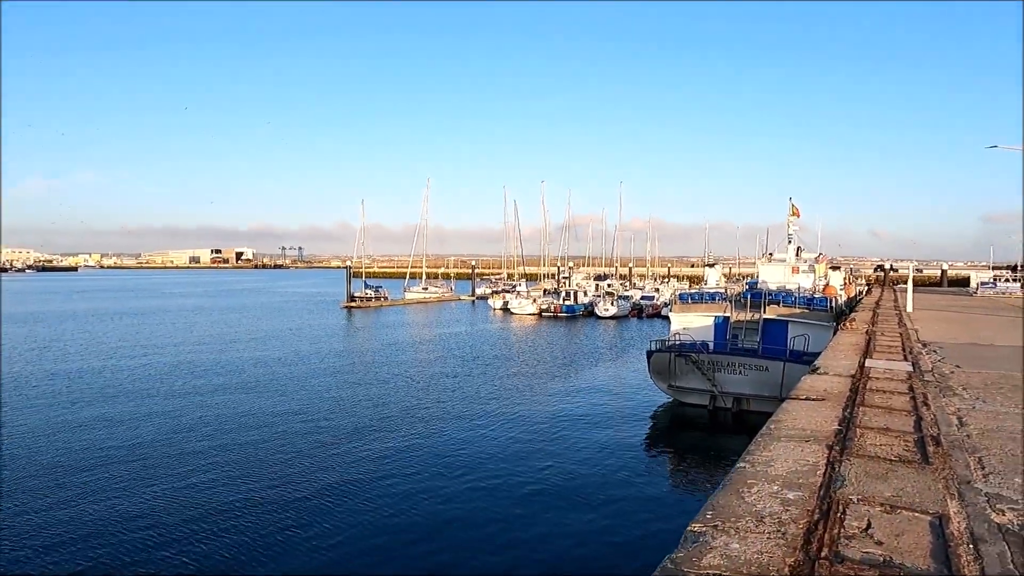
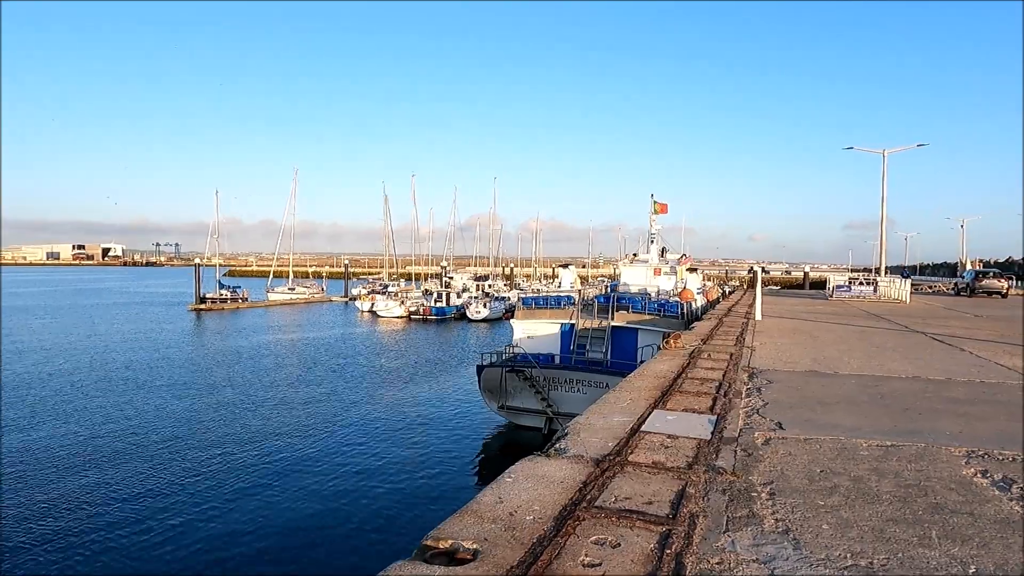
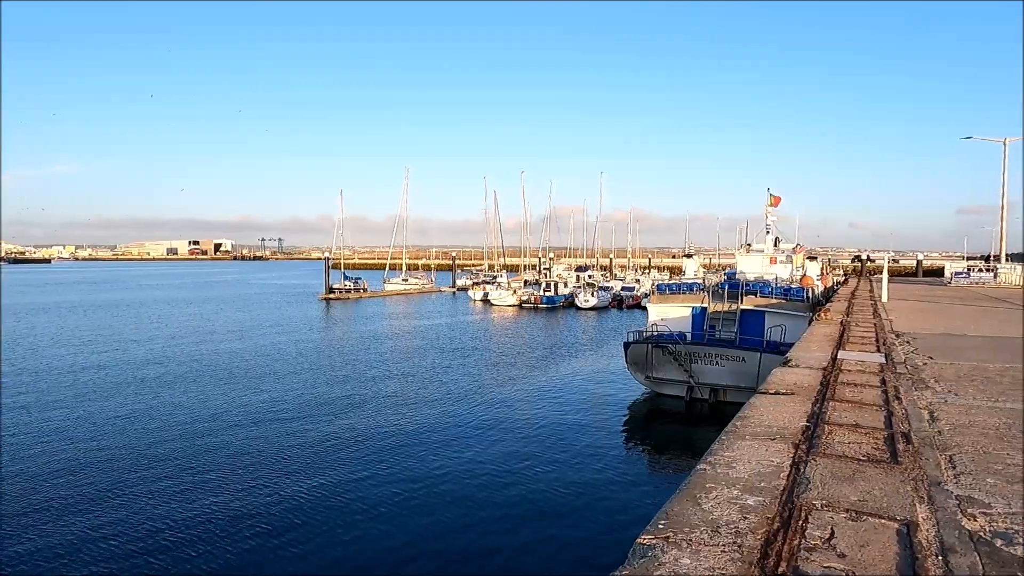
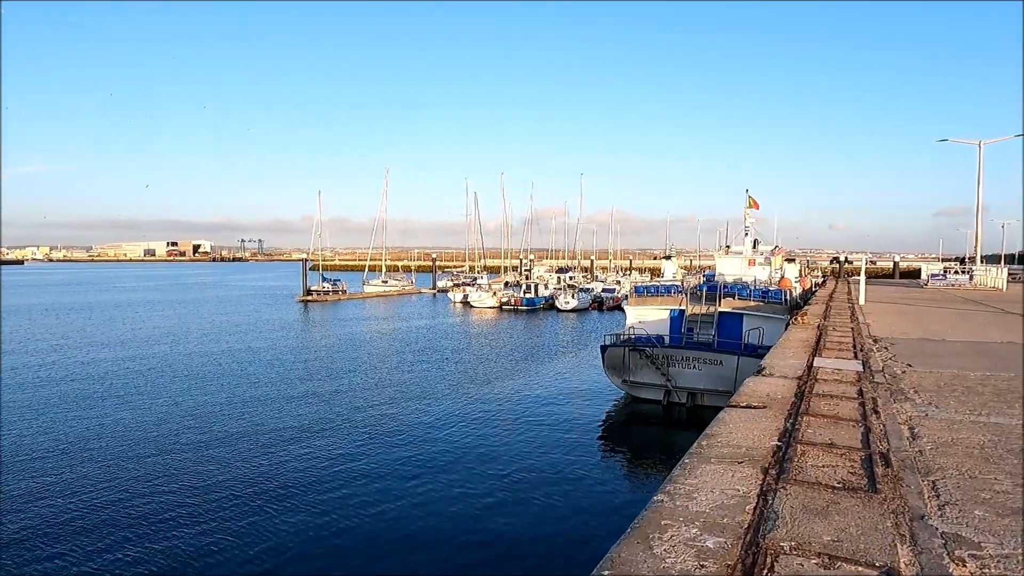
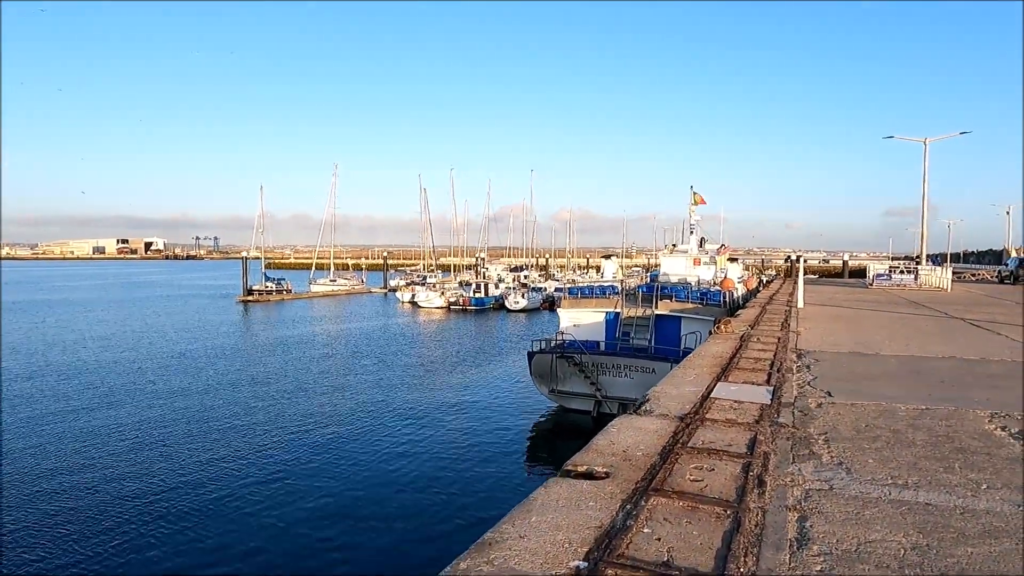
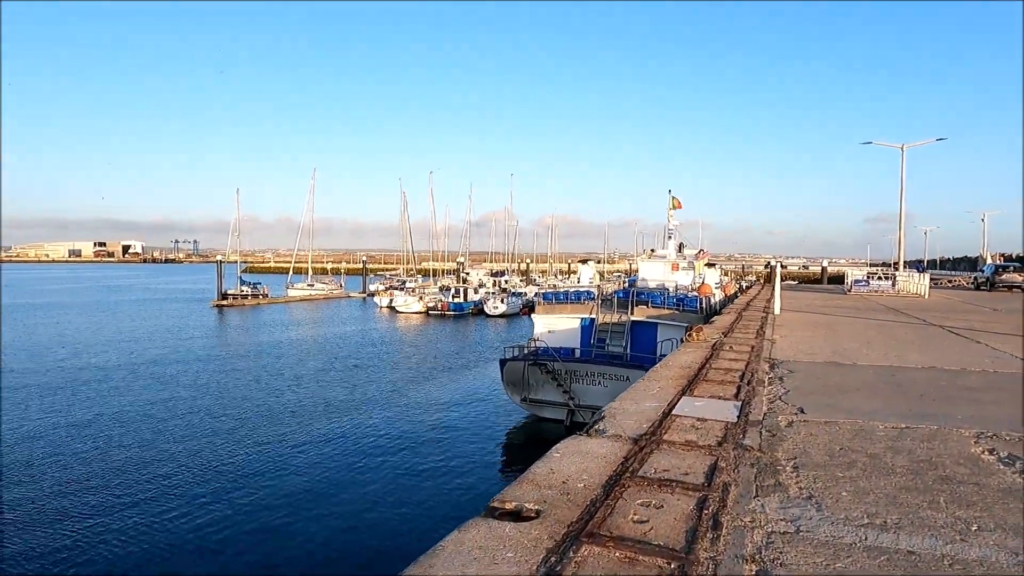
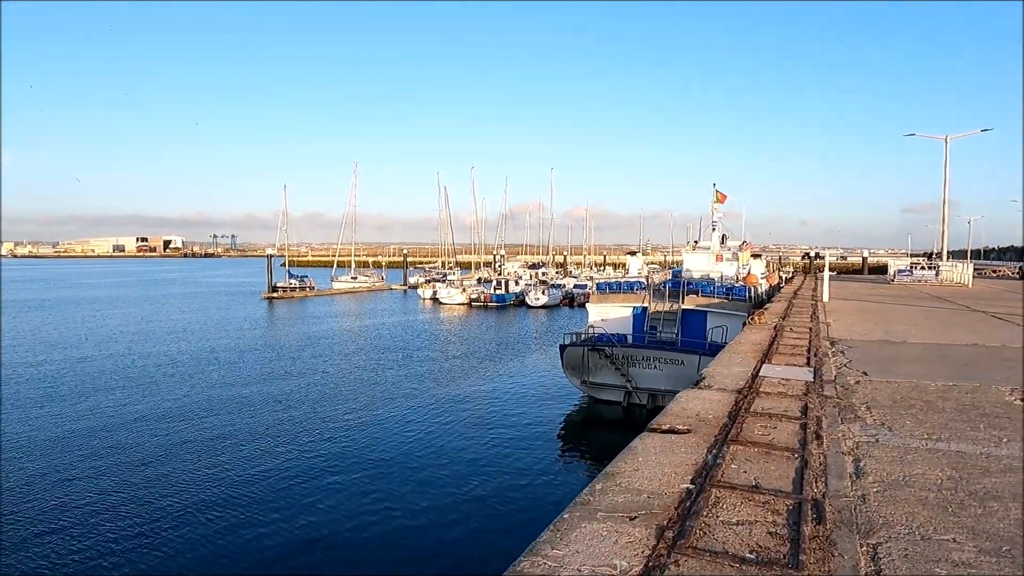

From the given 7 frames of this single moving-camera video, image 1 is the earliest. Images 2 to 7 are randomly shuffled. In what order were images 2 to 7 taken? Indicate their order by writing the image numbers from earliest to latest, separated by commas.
3, 4, 7, 5, 6, 2
